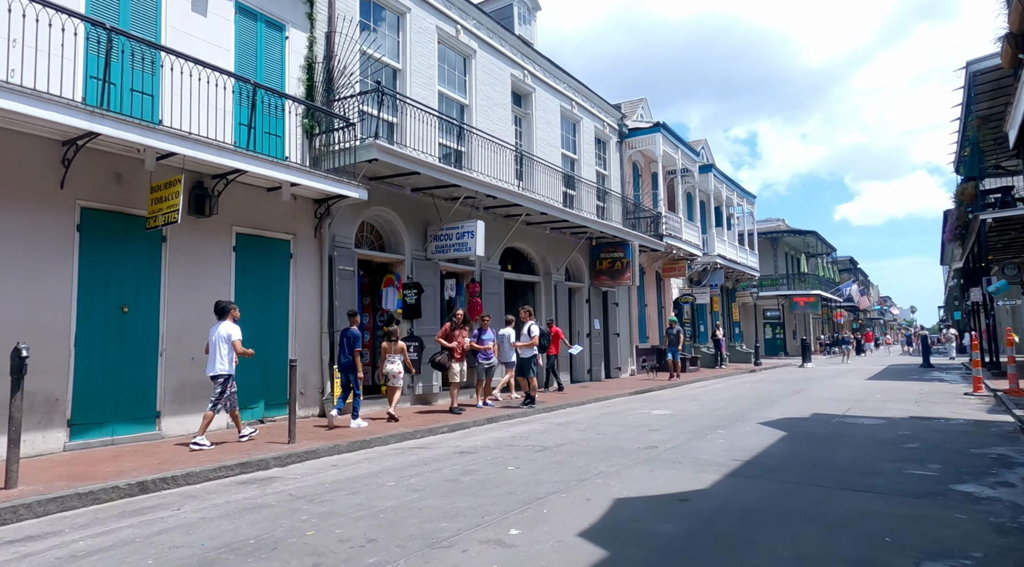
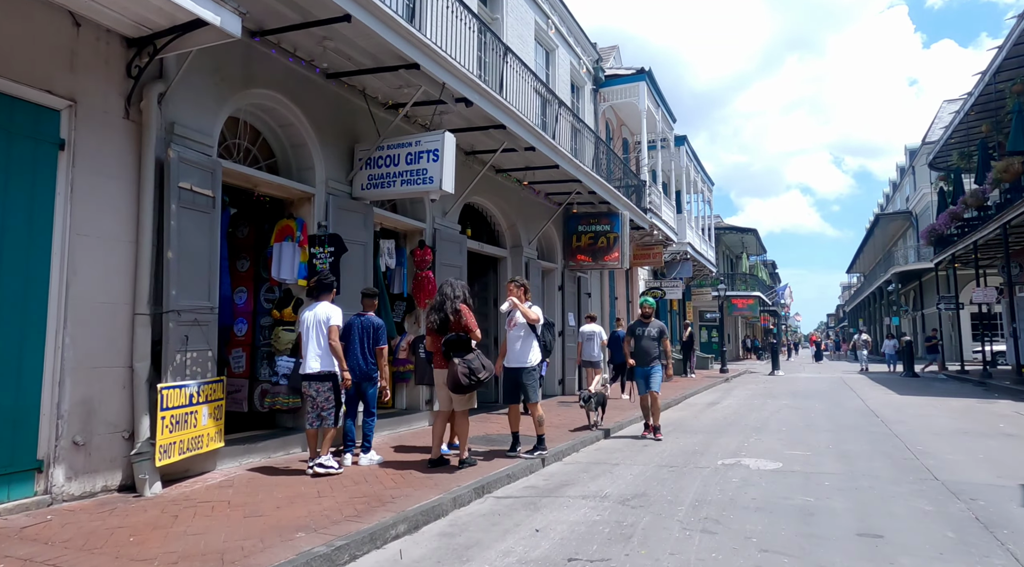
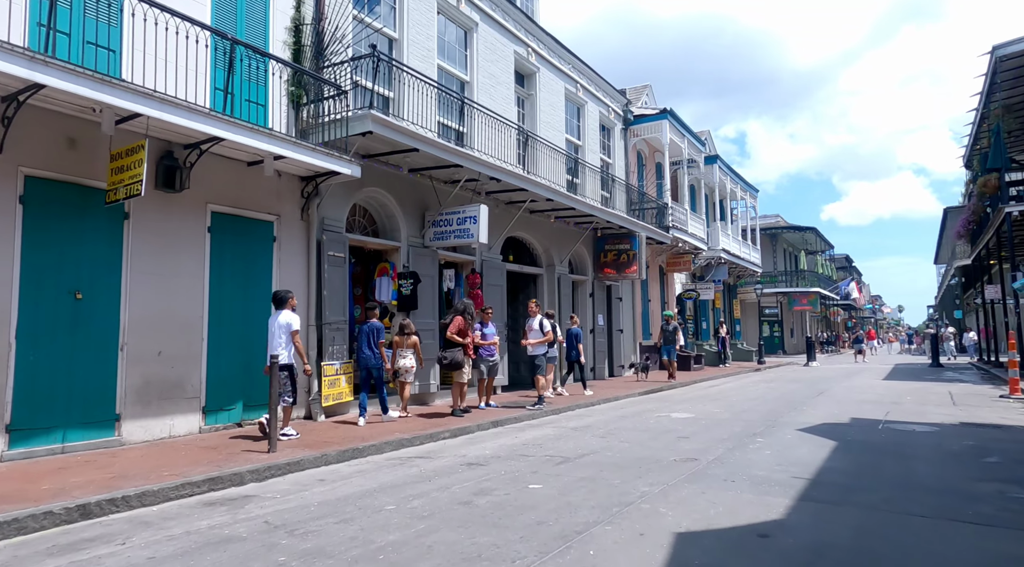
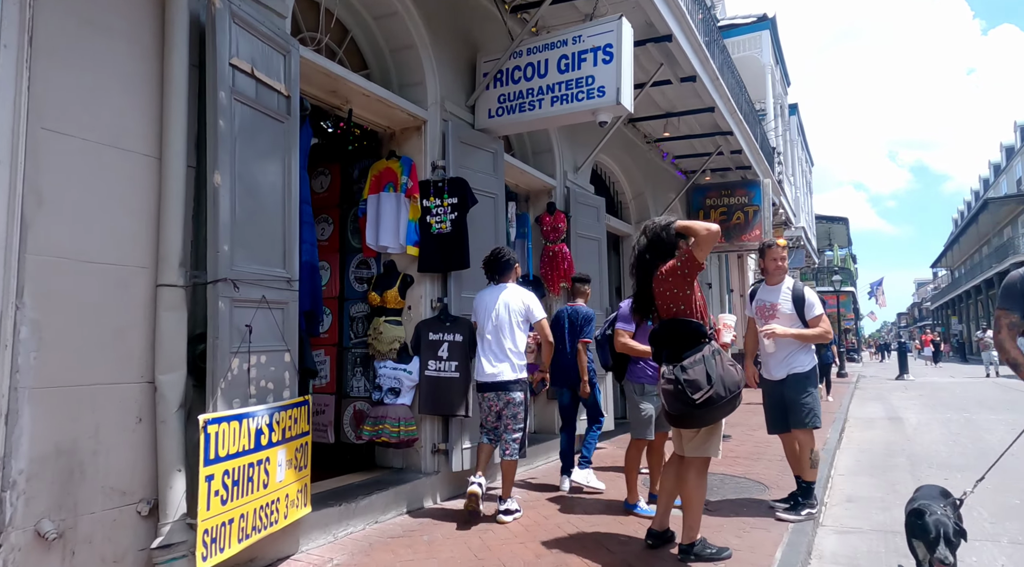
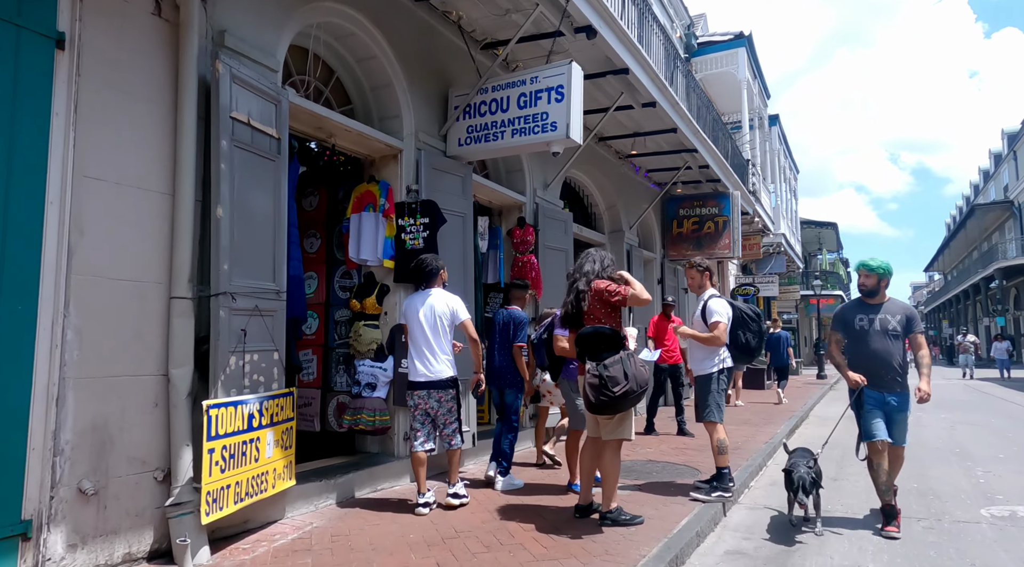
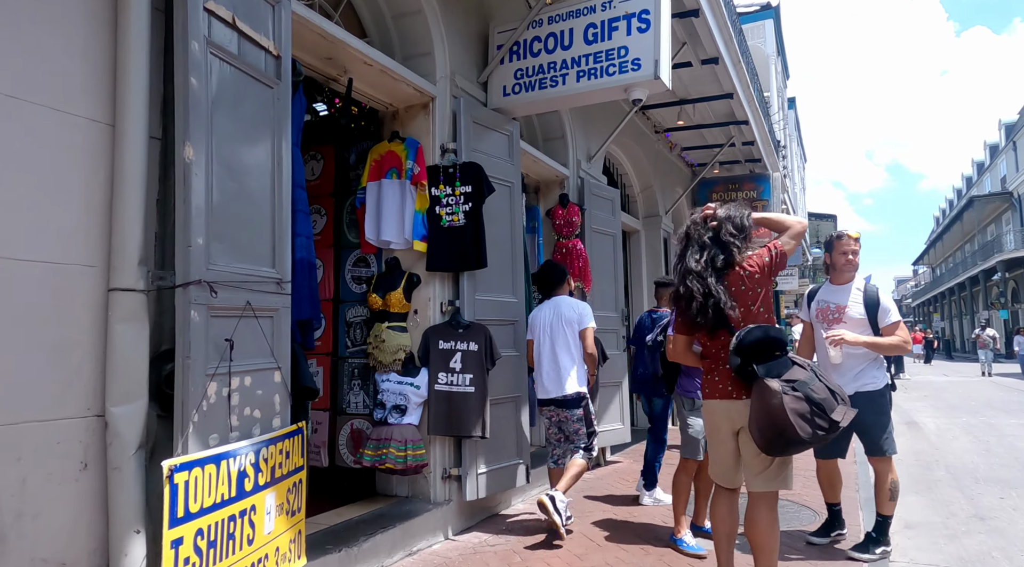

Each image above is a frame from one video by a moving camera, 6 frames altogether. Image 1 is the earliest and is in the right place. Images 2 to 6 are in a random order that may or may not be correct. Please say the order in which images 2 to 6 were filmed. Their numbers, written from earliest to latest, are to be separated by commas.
3, 2, 5, 4, 6
